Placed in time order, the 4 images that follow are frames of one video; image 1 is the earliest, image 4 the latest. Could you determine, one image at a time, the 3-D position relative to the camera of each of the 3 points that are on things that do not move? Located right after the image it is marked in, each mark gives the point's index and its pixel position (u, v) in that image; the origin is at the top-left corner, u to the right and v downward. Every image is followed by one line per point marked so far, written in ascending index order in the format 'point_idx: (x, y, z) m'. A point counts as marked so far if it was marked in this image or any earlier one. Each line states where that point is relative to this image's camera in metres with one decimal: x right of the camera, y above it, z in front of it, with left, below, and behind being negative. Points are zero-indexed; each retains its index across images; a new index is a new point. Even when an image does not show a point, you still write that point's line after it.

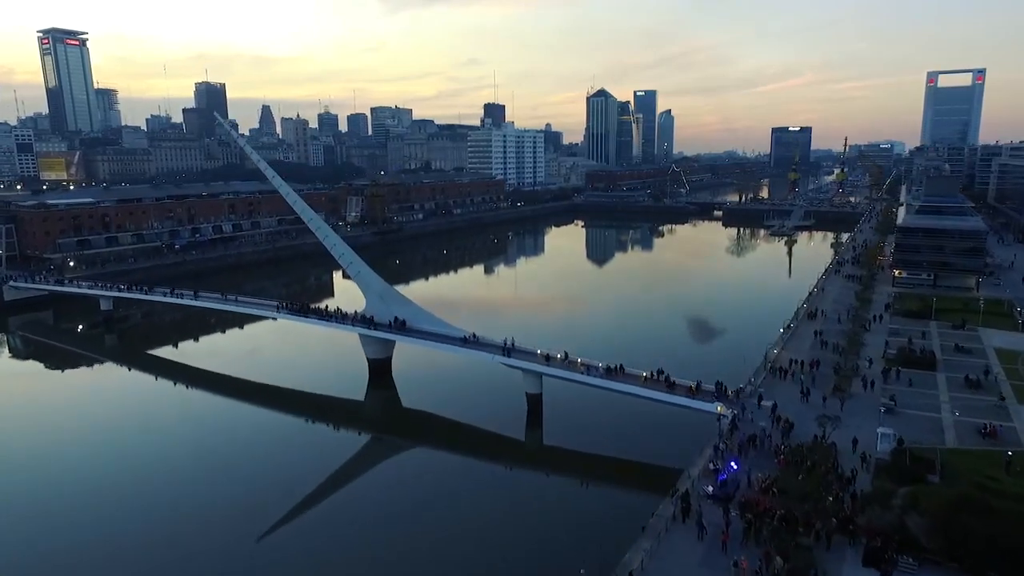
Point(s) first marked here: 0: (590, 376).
0: (+1.8, -2.1, +15.0) m
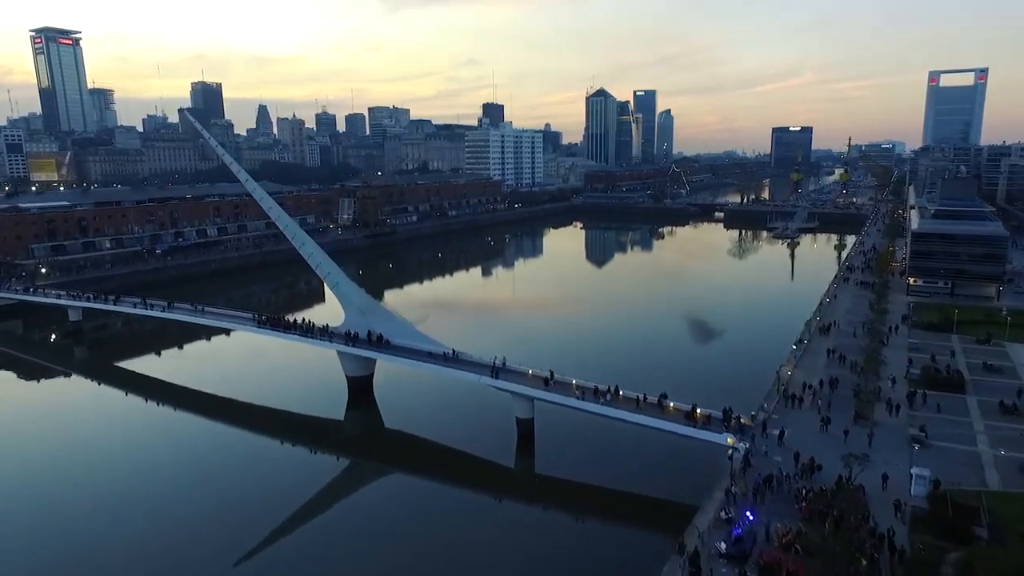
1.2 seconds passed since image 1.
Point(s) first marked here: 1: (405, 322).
0: (+1.5, -2.4, +13.6) m
1: (-2.8, -0.9, +16.8) m
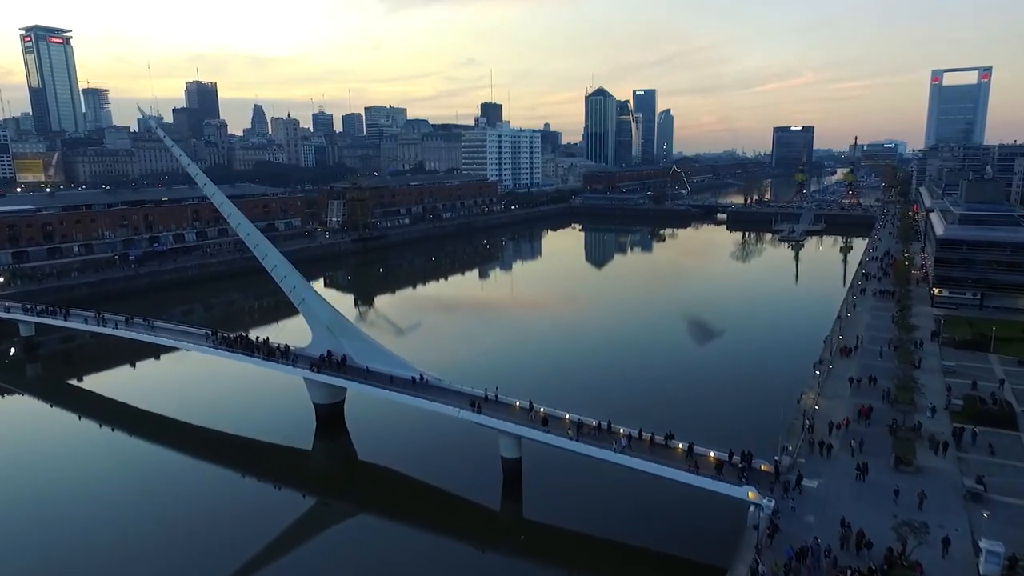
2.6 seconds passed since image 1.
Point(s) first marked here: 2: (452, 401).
0: (+1.2, -2.8, +11.8) m
1: (-3.1, -1.3, +14.9) m
2: (-1.2, -2.3, +13.2) m
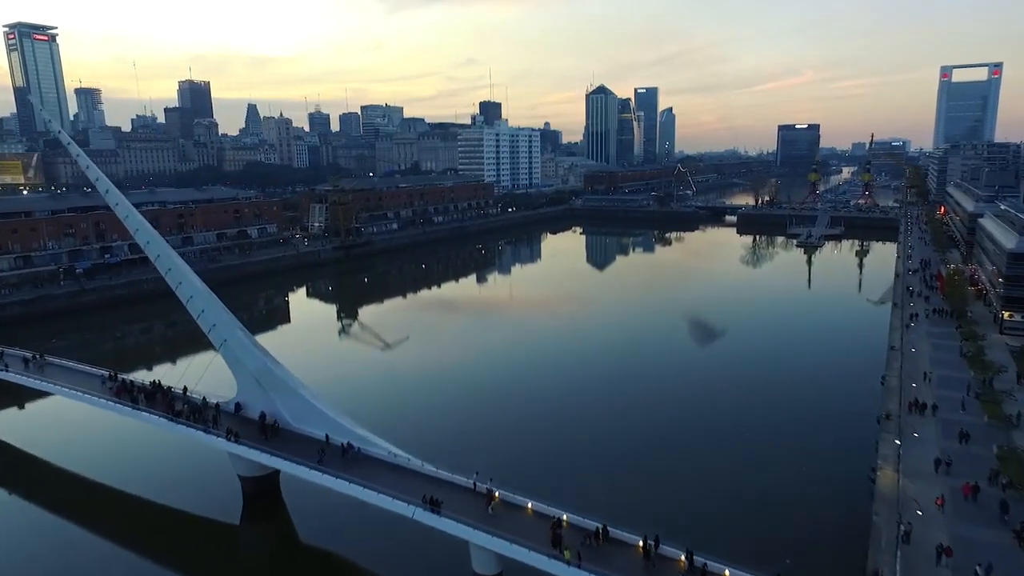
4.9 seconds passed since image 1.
0: (+0.9, -3.5, +8.3) m
1: (-3.5, -2.0, +11.5) m
2: (-1.6, -3.0, +9.7) m
